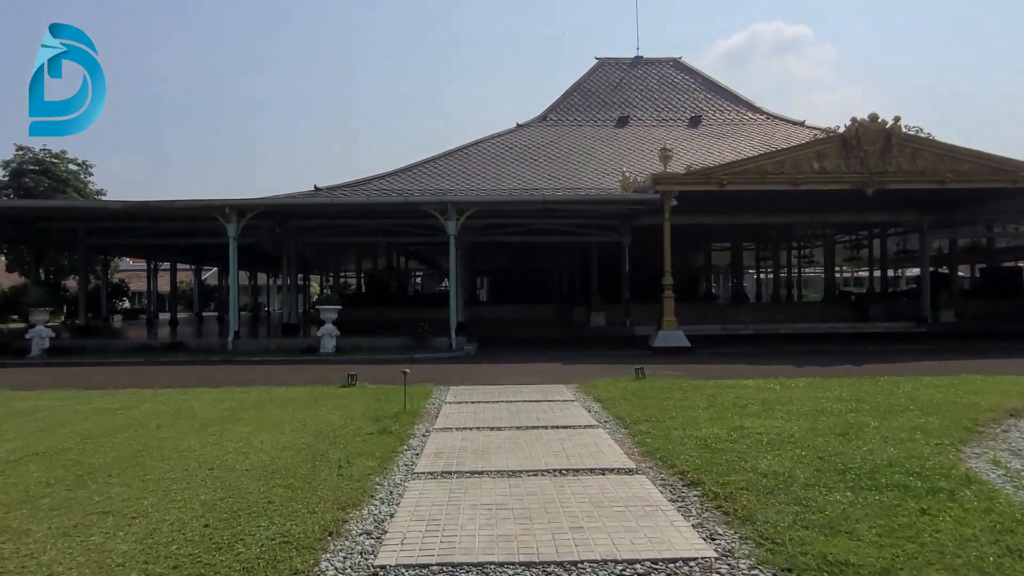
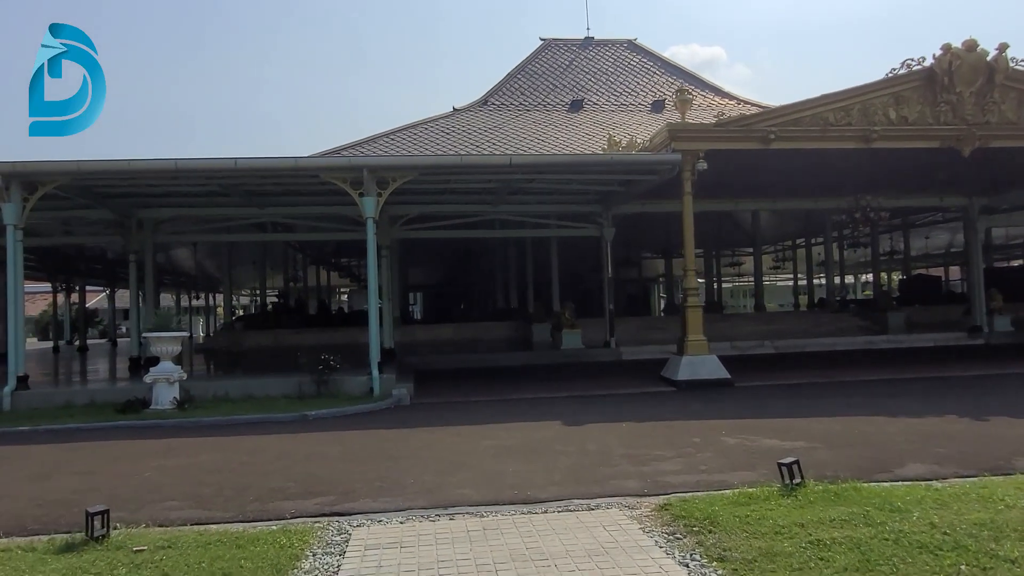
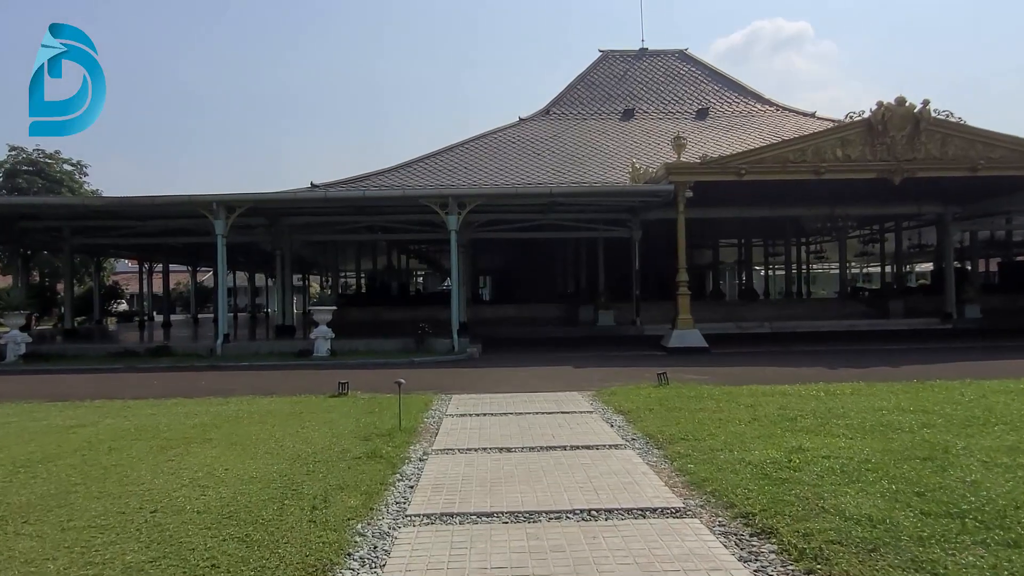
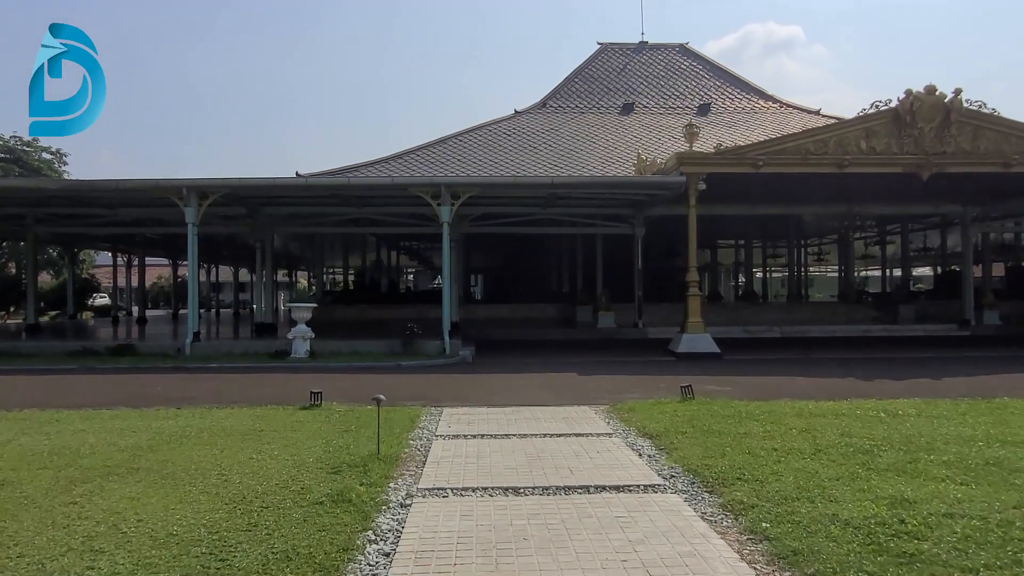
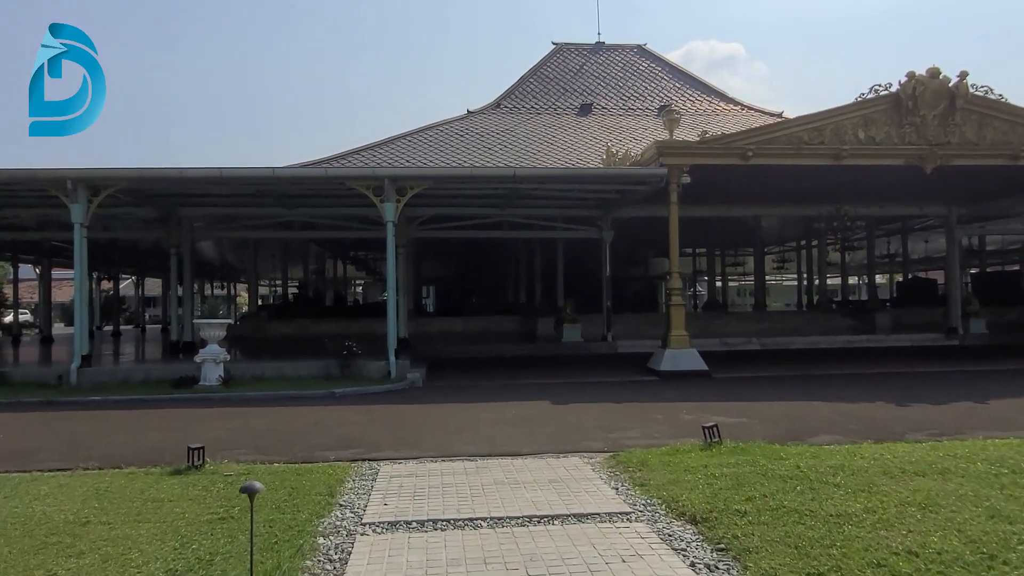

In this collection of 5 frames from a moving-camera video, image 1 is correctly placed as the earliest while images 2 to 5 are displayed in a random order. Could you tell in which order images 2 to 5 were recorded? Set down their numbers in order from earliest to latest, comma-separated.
3, 4, 5, 2
